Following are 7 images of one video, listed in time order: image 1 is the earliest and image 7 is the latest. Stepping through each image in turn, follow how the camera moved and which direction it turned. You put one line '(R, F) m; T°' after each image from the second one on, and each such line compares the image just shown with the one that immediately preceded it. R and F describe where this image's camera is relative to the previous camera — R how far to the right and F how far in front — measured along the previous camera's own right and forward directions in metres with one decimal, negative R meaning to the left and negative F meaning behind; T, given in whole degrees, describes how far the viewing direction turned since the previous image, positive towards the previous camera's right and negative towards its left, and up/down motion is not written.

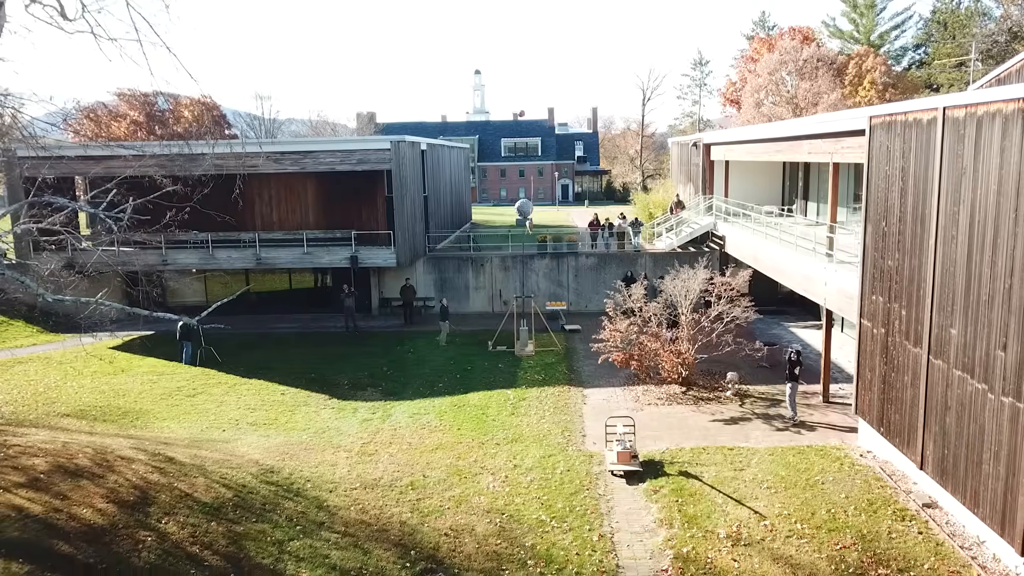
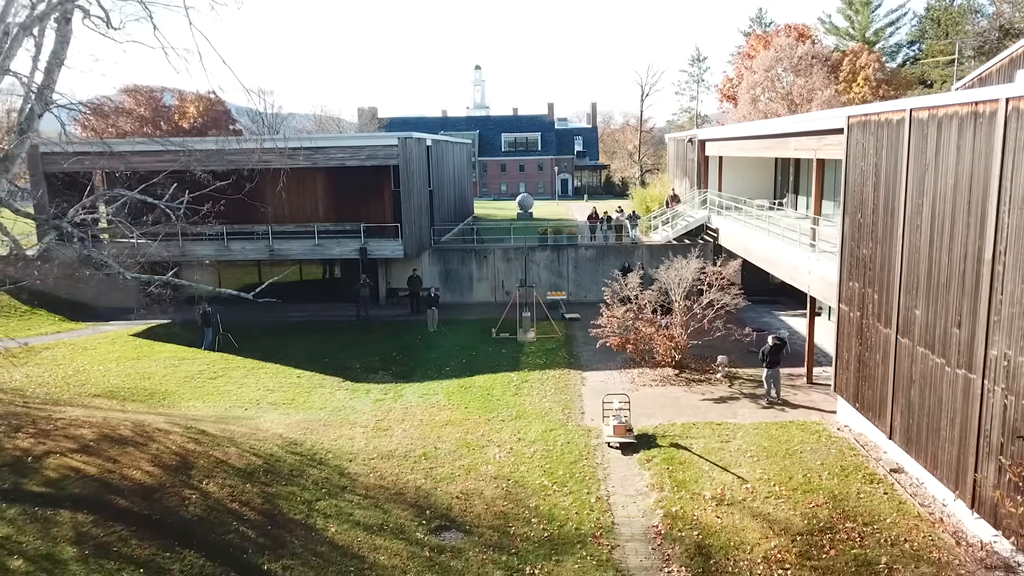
(-0.1, -0.9) m; 0°
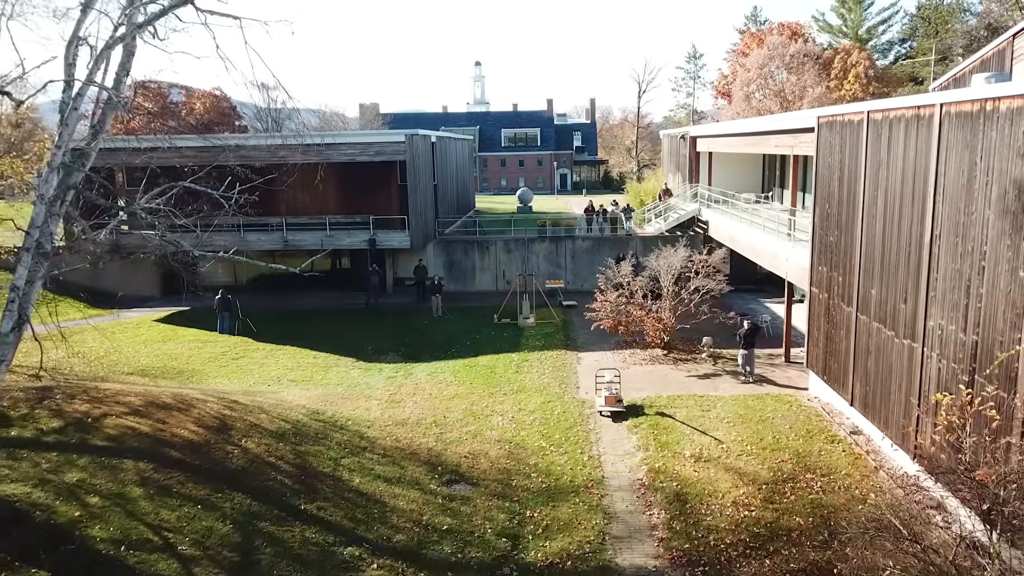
(0.0, -1.3) m; 0°
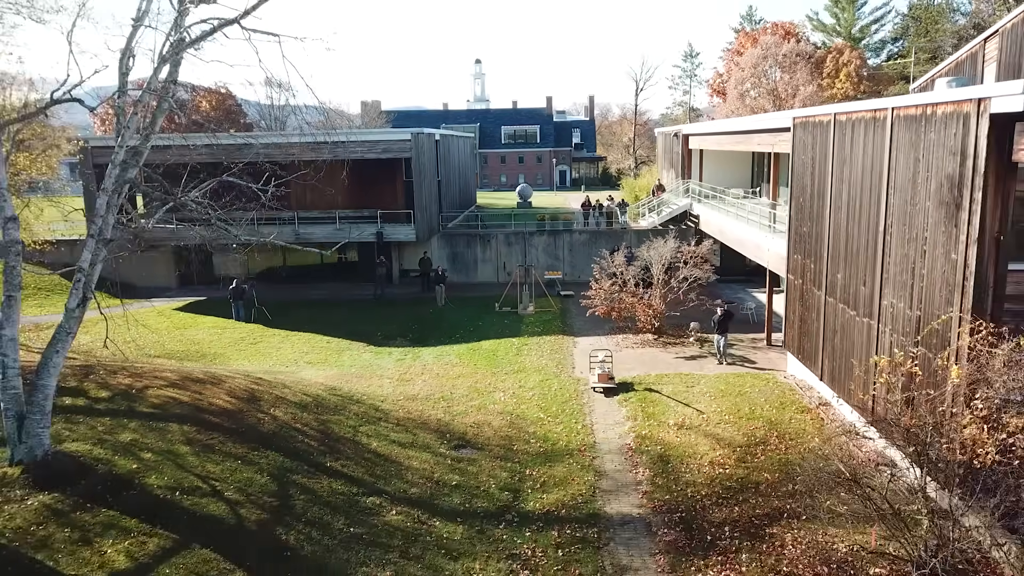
(0.0, -1.2) m; 0°
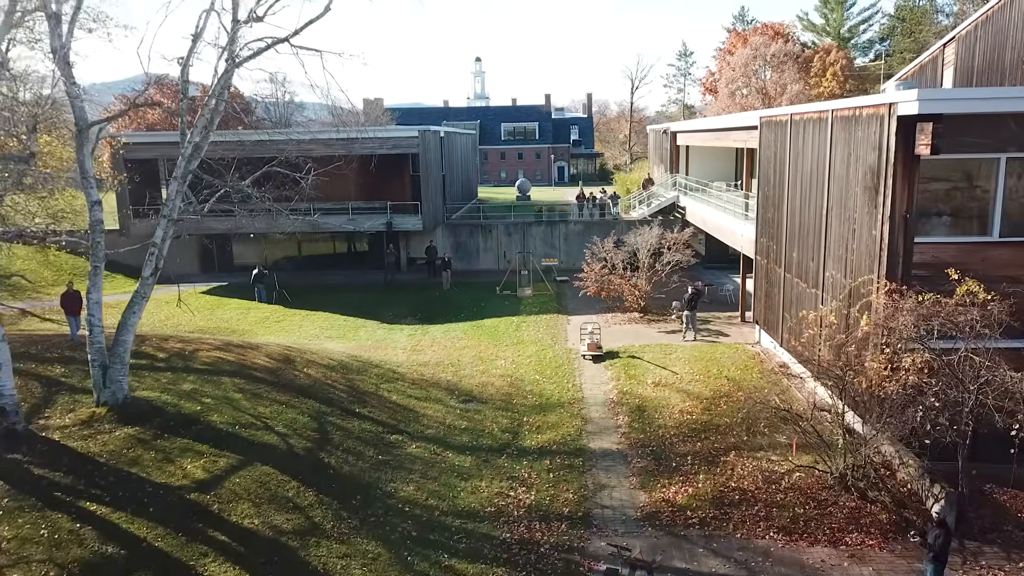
(0.0, -1.9) m; 0°
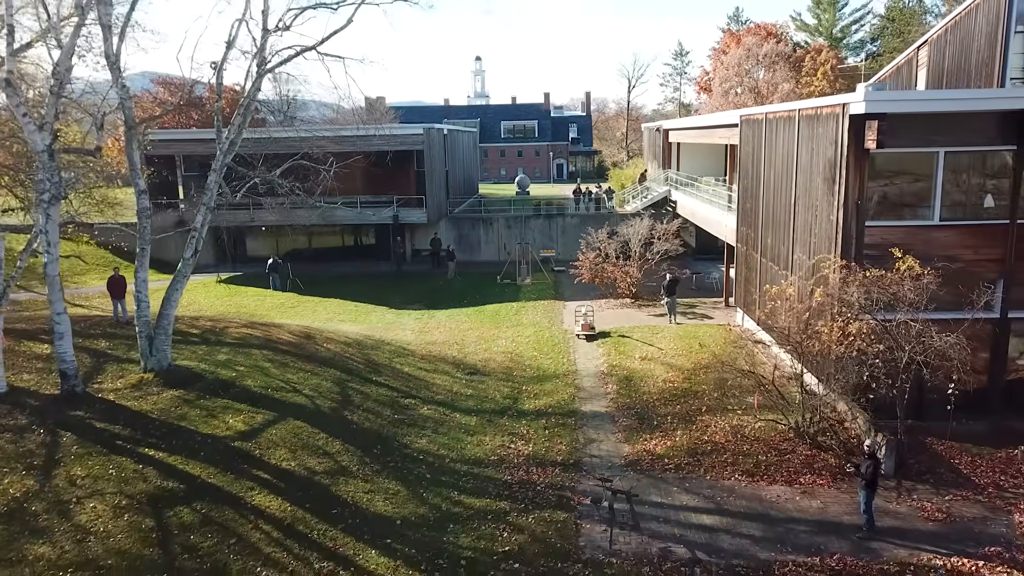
(0.0, -1.4) m; 0°
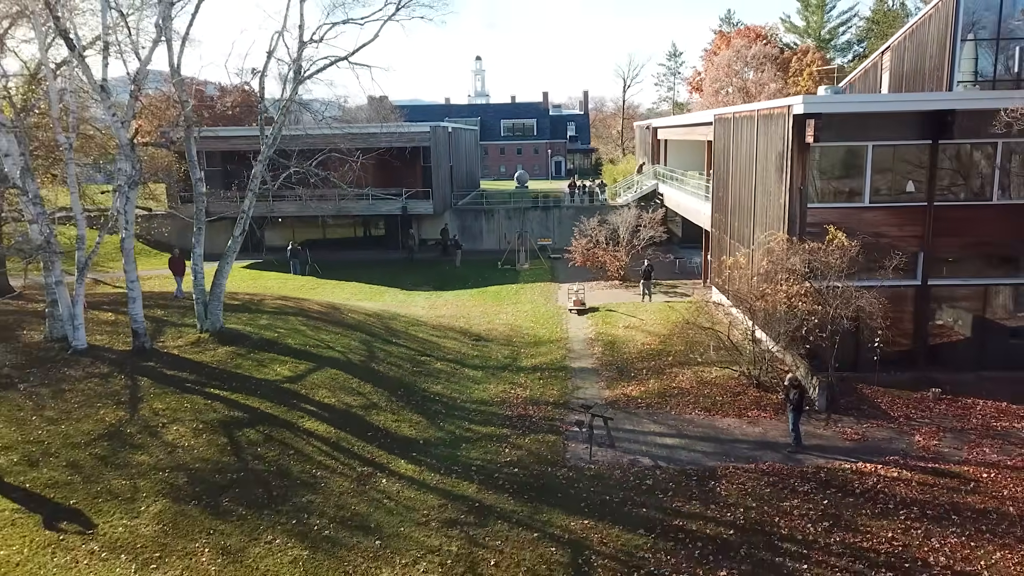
(0.0, -2.3) m; 0°
